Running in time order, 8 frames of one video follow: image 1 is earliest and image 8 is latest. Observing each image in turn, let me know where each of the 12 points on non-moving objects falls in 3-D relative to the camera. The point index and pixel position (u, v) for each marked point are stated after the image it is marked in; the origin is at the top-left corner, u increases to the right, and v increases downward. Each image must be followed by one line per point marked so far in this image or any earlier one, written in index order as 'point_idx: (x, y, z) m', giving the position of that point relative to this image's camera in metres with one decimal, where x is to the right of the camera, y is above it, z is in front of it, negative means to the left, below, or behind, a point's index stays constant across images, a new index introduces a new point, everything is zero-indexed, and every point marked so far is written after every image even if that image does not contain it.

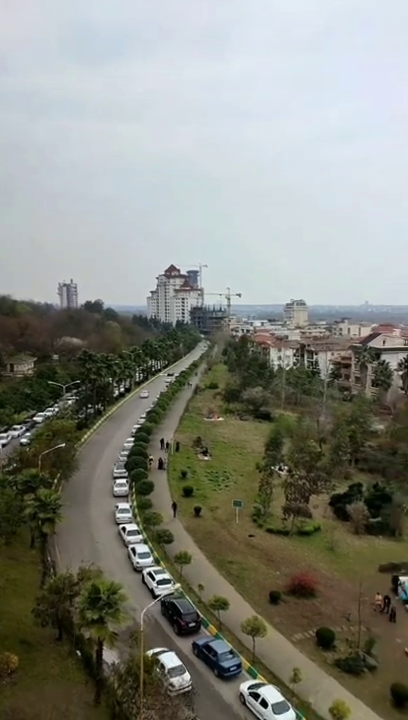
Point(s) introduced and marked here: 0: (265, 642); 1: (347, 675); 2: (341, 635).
0: (+1.8, -8.6, +18.5) m
1: (+3.7, -8.2, +15.8) m
2: (+4.3, -8.6, +18.8) m
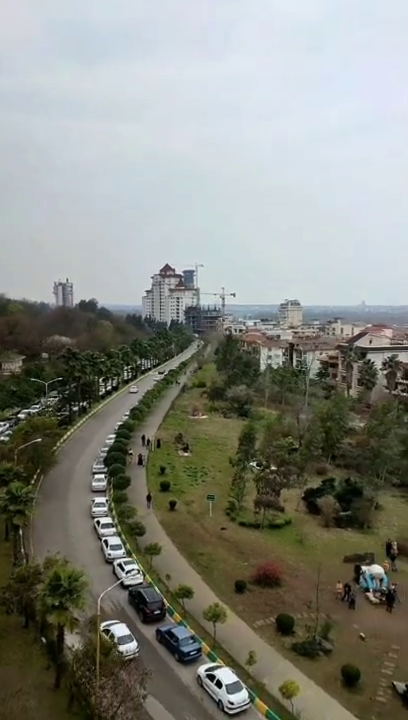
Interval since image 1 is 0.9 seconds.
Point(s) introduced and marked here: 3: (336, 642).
0: (+0.6, -8.3, +19.0) m
1: (+2.7, -8.0, +16.3) m
2: (+3.1, -8.4, +19.3) m
3: (+3.8, -8.1, +17.3) m
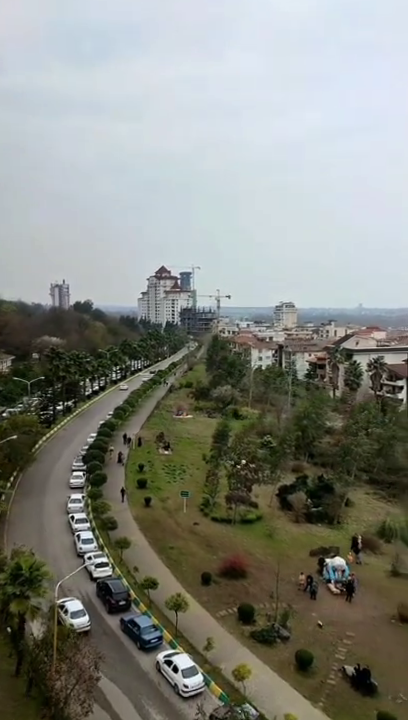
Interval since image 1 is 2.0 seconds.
0: (-0.5, -8.2, +19.4) m
1: (+1.6, -7.9, +16.7) m
2: (+1.9, -8.2, +19.8) m
3: (+2.6, -8.0, +17.8) m
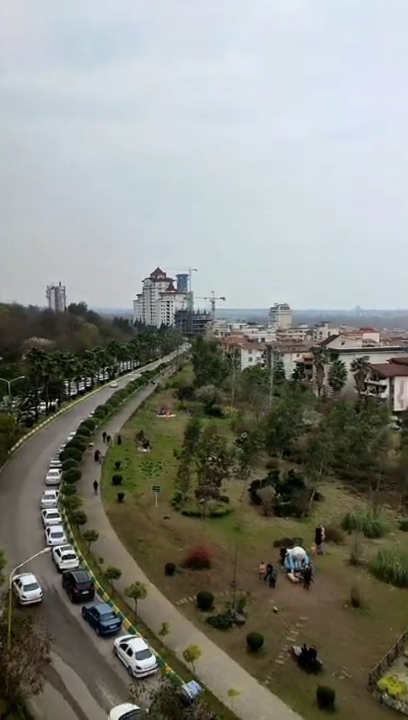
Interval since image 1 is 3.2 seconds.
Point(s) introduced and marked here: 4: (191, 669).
0: (-1.9, -8.0, +19.8) m
1: (+0.3, -7.7, +17.2) m
2: (+0.6, -8.0, +20.3) m
3: (+1.4, -7.8, +18.4) m
4: (-0.3, -7.2, +14.2) m
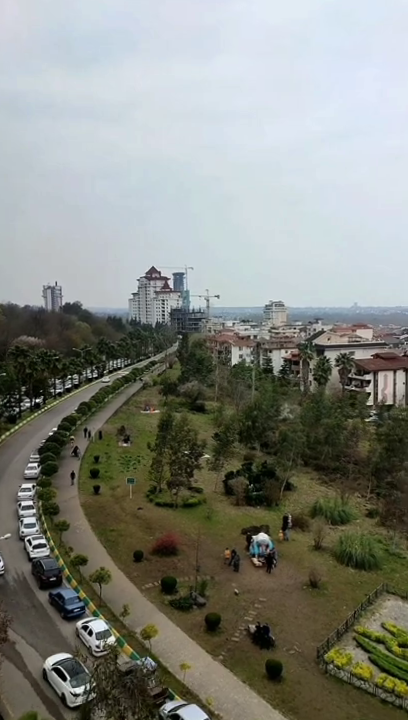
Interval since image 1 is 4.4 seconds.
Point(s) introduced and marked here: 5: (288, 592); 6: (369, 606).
0: (-3.1, -7.6, +20.3) m
1: (-0.8, -7.4, +17.8) m
2: (-0.7, -7.7, +20.9) m
3: (+0.2, -7.5, +19.0) m
4: (-1.4, -7.0, +14.7) m
5: (+2.7, -7.4, +19.2) m
6: (+4.7, -7.0, +17.1) m
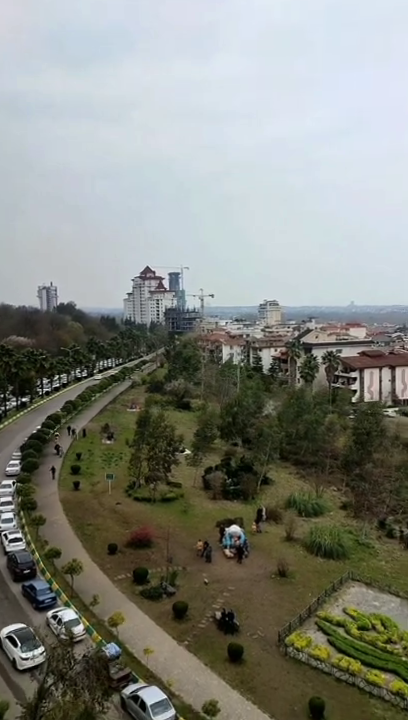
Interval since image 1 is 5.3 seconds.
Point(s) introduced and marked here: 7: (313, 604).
0: (-4.1, -7.5, +20.6) m
1: (-1.7, -7.2, +18.2) m
2: (-1.7, -7.5, +21.3) m
3: (-0.8, -7.3, +19.4) m
4: (-2.2, -6.8, +15.1) m
5: (+1.7, -7.2, +19.7) m
6: (+3.8, -6.8, +17.7) m
7: (+2.9, -6.5, +16.2) m
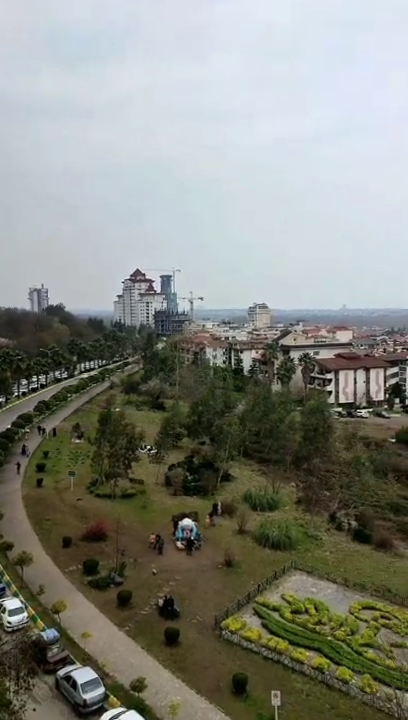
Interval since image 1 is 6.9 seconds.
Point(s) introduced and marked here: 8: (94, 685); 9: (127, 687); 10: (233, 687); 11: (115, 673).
0: (-5.8, -7.3, +20.9) m
1: (-3.4, -7.1, +18.6) m
2: (-3.5, -7.3, +21.7) m
3: (-2.5, -7.1, +19.8) m
4: (-3.7, -6.7, +15.5) m
5: (0.0, -7.1, +20.2) m
6: (+2.2, -6.7, +18.3) m
7: (+1.4, -6.4, +16.8) m
8: (-2.0, -6.0, +11.2) m
9: (-1.5, -6.3, +11.7) m
10: (+0.5, -6.1, +11.4) m
11: (-1.8, -6.4, +12.3) m
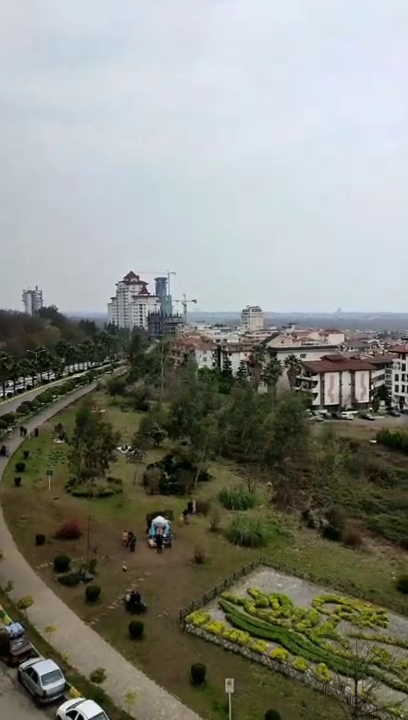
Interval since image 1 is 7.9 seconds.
0: (-6.9, -7.2, +21.0) m
1: (-4.4, -7.0, +18.7) m
2: (-4.5, -7.3, +21.8) m
3: (-3.5, -7.1, +20.0) m
4: (-4.6, -6.6, +15.6) m
5: (-1.1, -7.0, +20.5) m
6: (+1.2, -6.6, +18.6) m
7: (+0.4, -6.4, +17.1) m
8: (-2.8, -5.9, +11.3) m
9: (-2.3, -6.3, +11.9) m
10: (-0.2, -6.1, +11.6) m
11: (-2.6, -6.3, +12.5) m
